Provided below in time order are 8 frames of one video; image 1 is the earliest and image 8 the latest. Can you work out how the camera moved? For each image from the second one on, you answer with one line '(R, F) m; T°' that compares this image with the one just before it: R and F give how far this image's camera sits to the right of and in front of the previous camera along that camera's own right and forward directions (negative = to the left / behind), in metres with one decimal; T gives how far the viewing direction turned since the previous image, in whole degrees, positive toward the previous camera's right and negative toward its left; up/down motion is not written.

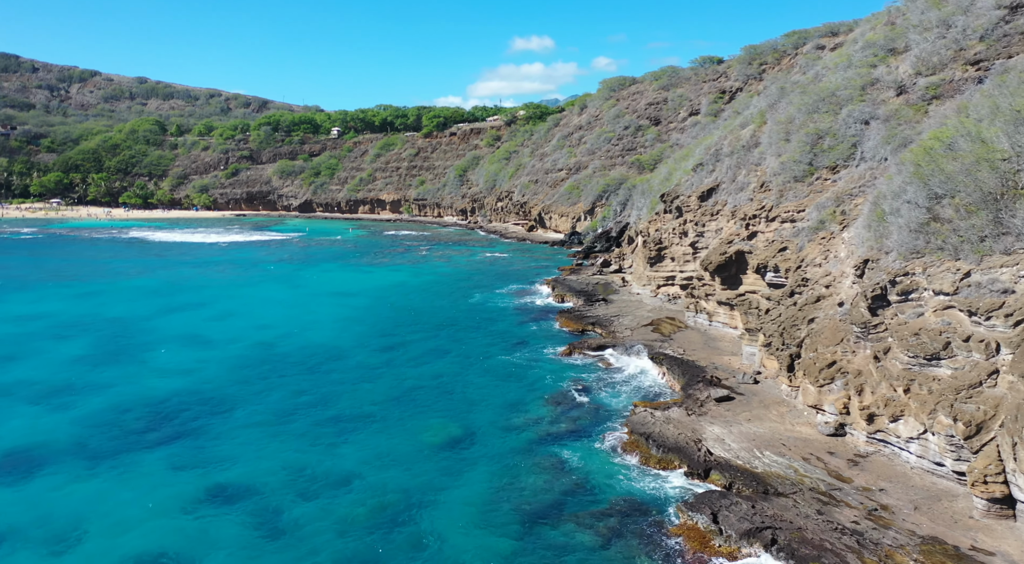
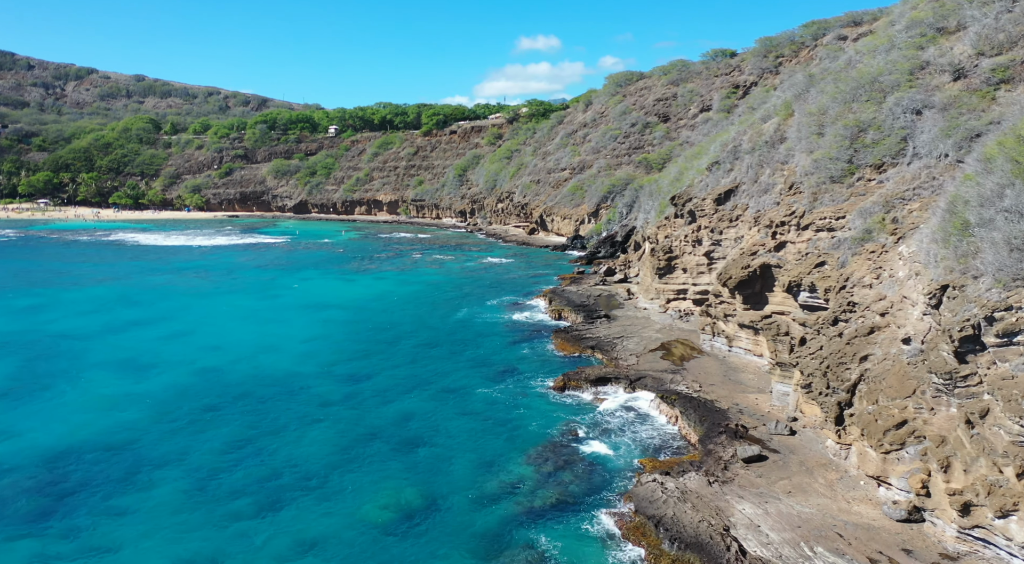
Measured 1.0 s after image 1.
(+0.8, +4.1) m; -1°
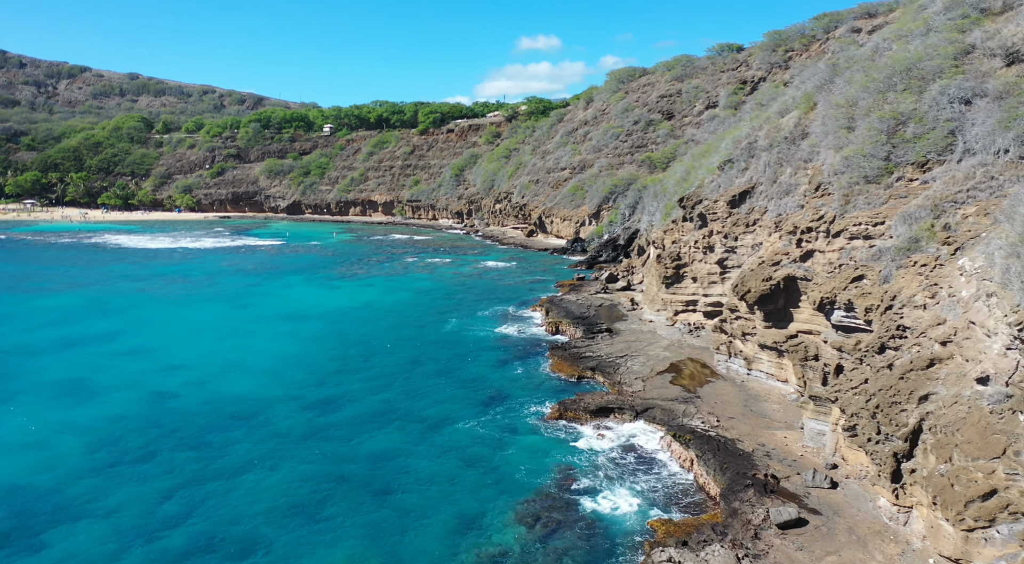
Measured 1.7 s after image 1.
(+0.4, +2.9) m; 0°
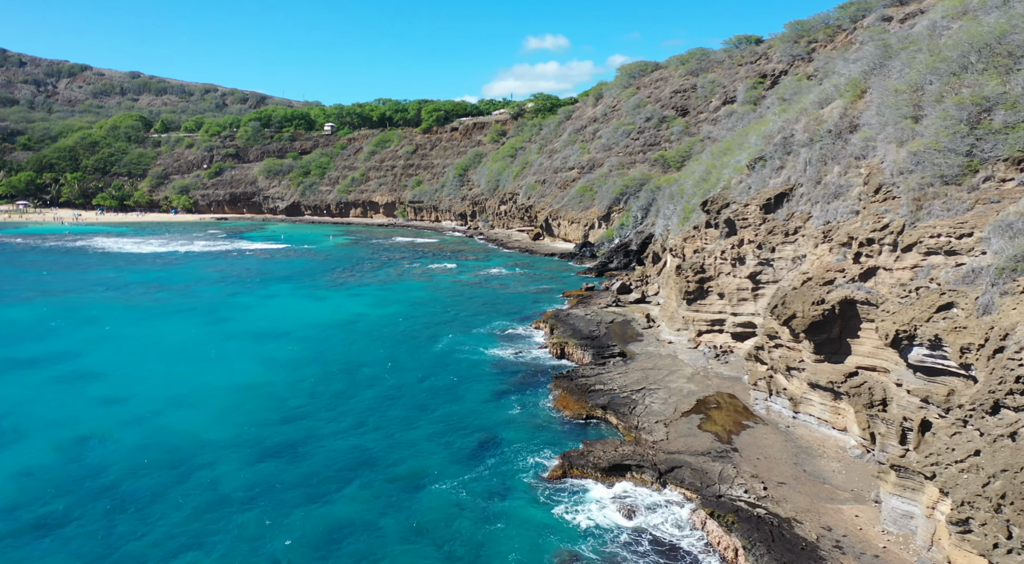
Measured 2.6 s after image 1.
(+0.4, +3.8) m; -1°
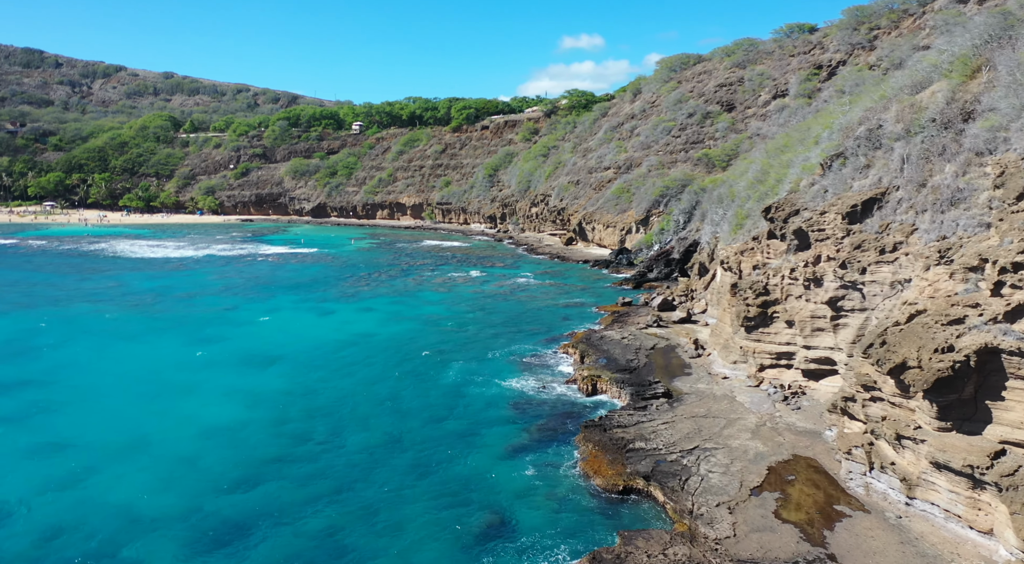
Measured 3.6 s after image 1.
(+0.4, +4.2) m; -3°
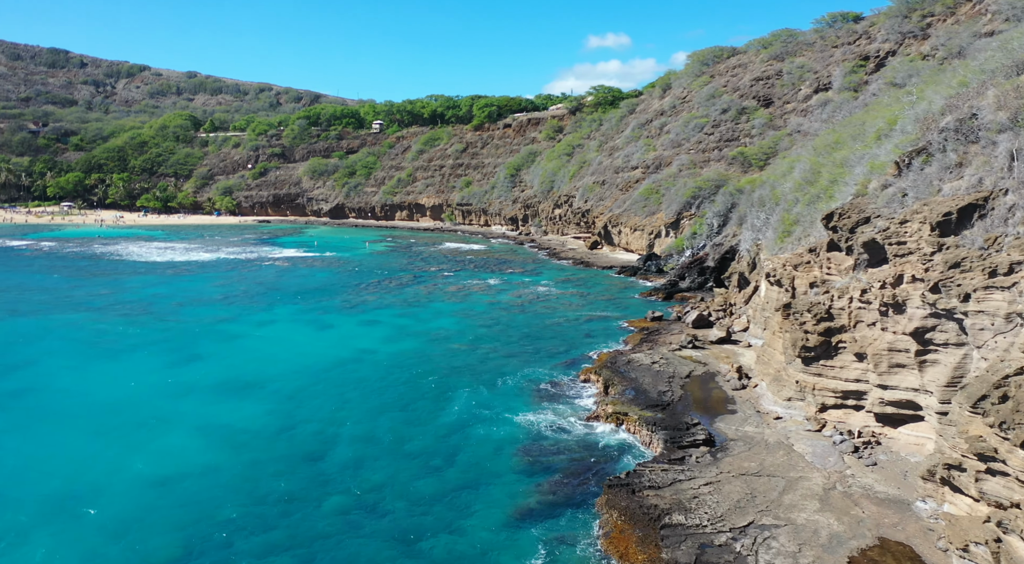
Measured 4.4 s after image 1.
(+0.4, +3.4) m; -2°
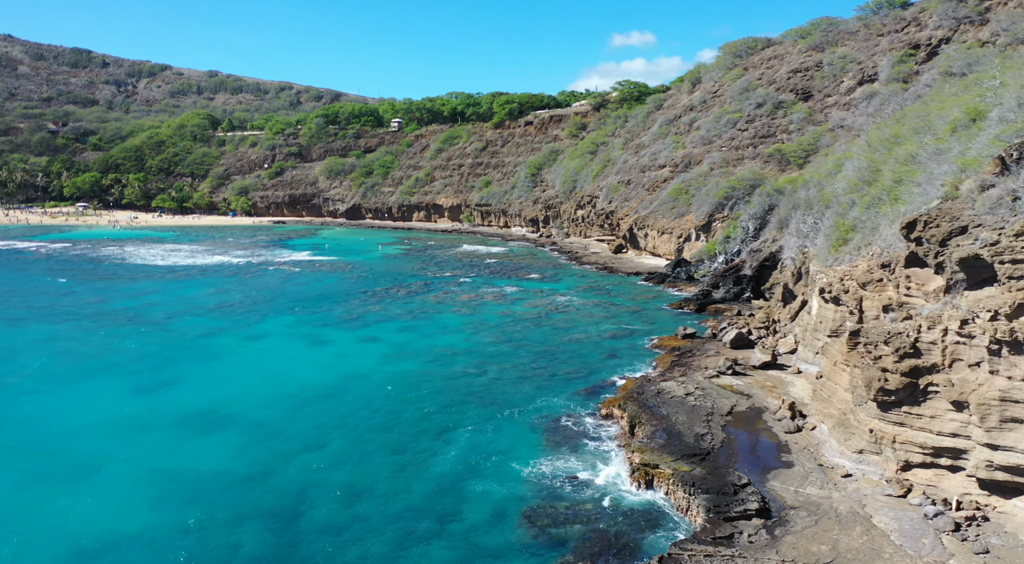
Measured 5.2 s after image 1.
(+0.4, +3.3) m; -2°
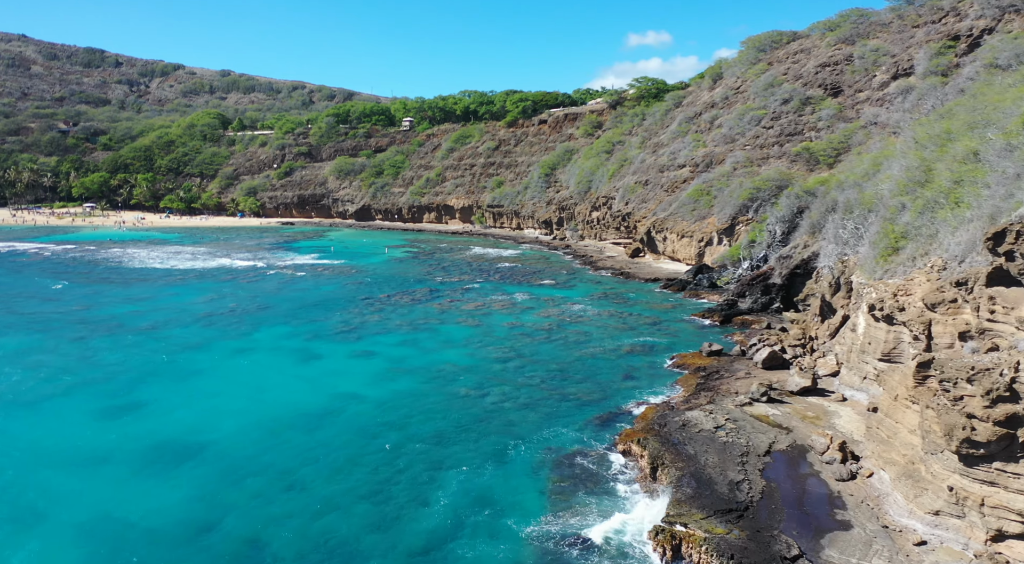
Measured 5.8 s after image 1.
(+0.3, +2.6) m; -1°
